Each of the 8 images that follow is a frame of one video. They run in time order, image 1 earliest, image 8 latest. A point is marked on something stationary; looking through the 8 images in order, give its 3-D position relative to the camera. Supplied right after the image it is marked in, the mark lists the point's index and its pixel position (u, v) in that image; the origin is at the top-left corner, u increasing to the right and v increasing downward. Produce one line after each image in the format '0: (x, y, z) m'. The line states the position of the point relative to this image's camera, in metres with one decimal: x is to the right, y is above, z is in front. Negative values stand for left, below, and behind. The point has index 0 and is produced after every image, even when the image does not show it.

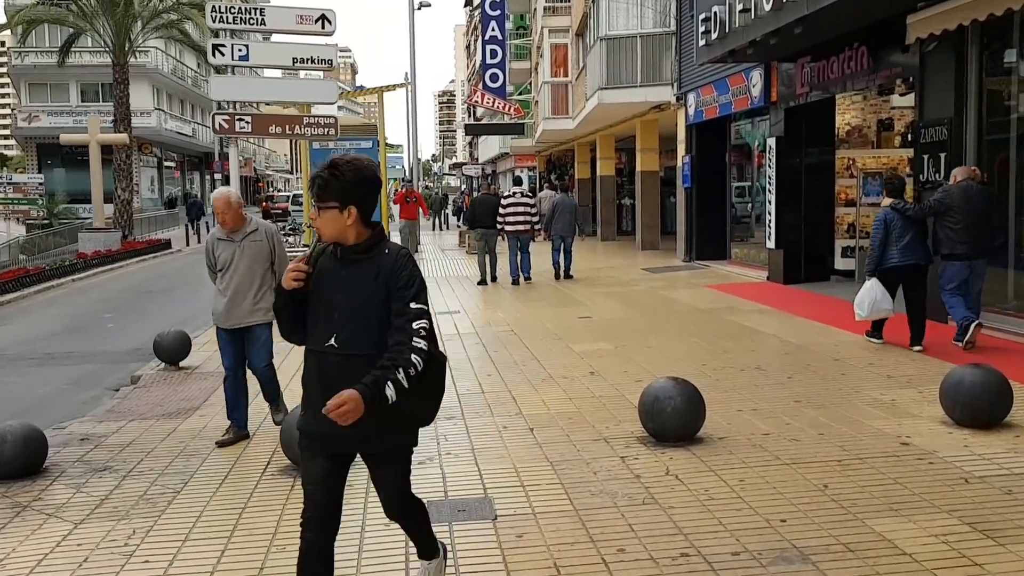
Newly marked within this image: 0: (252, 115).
0: (-3.3, +2.2, +11.6) m
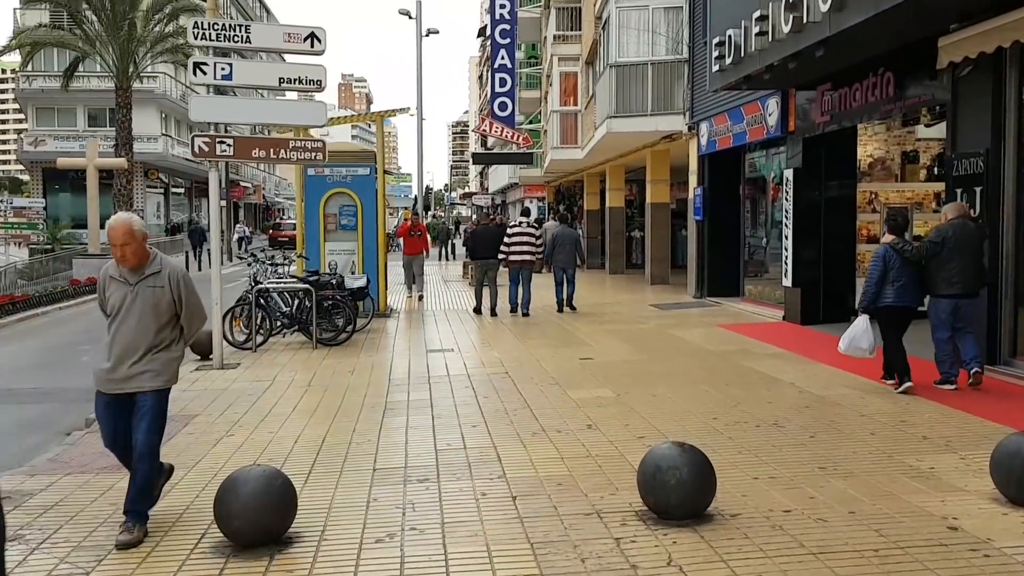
0: (-3.3, +1.8, +10.9) m
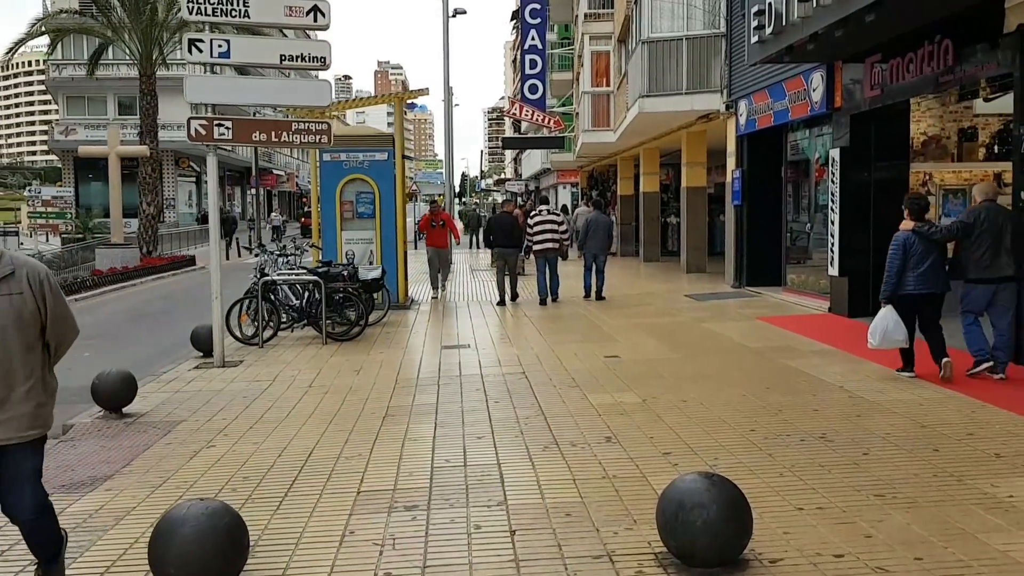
0: (-3.1, +1.8, +10.2) m
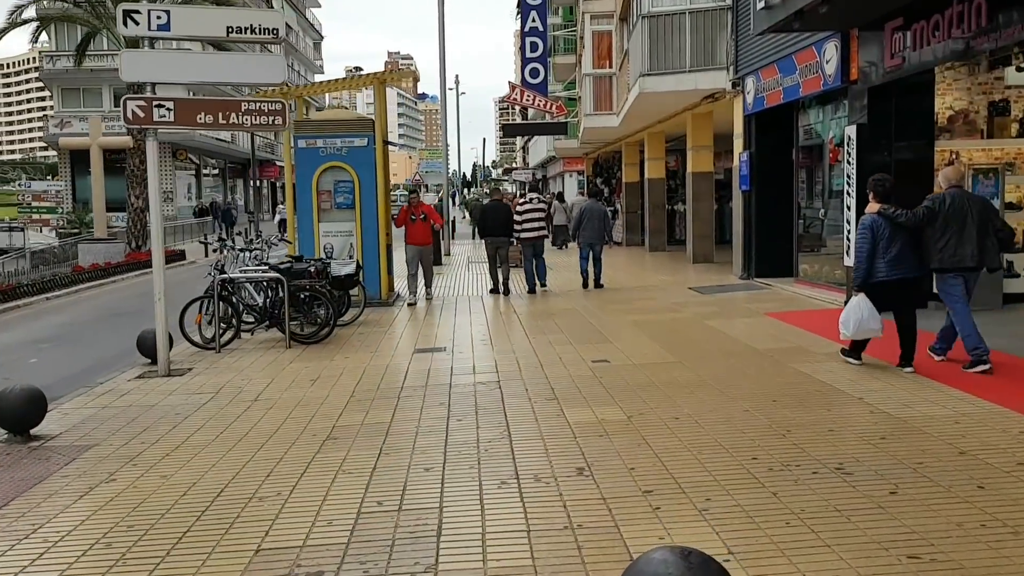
0: (-3.3, +1.8, +9.1) m
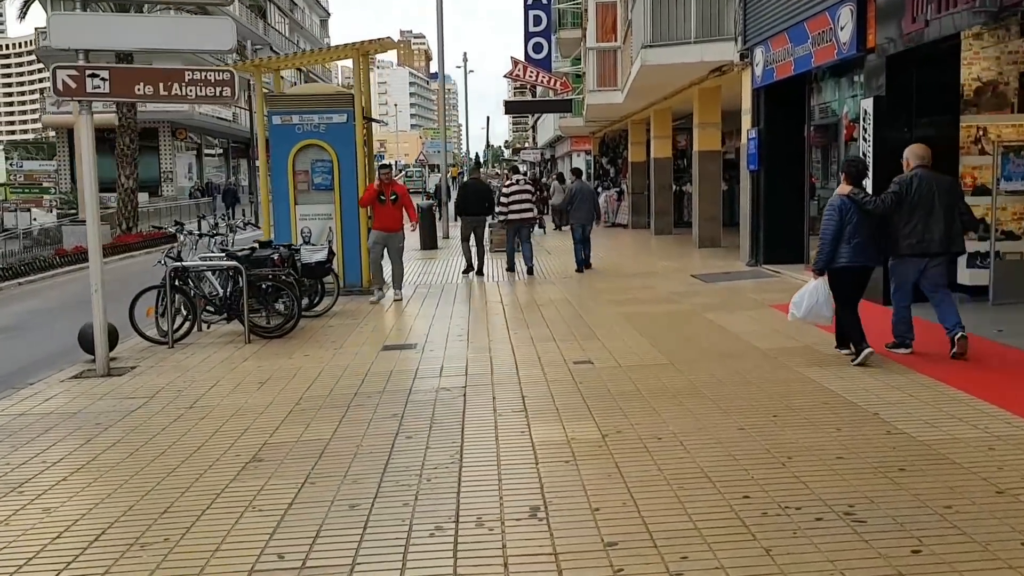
0: (-3.5, +1.9, +8.2) m
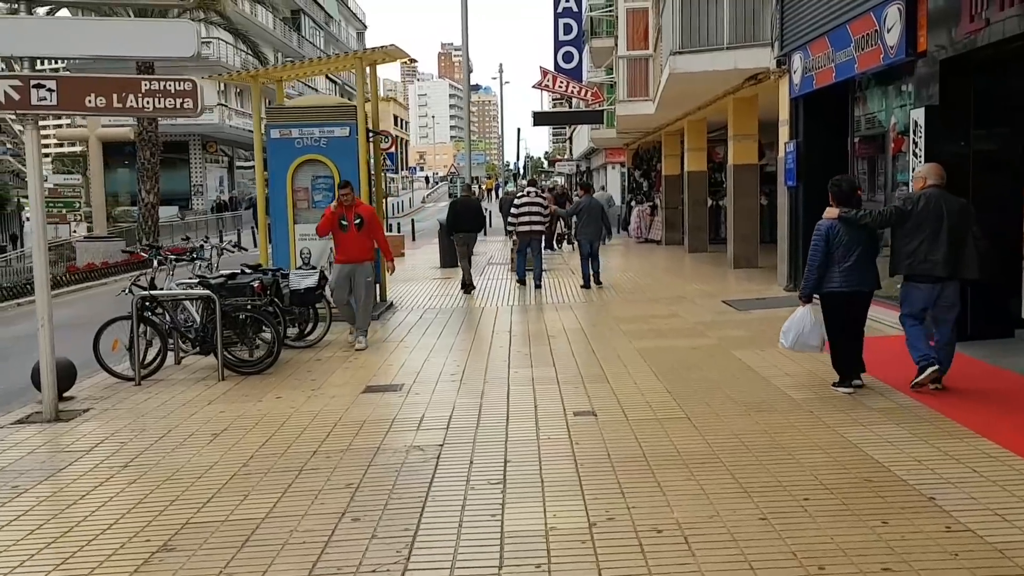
0: (-3.6, +1.6, +7.3) m
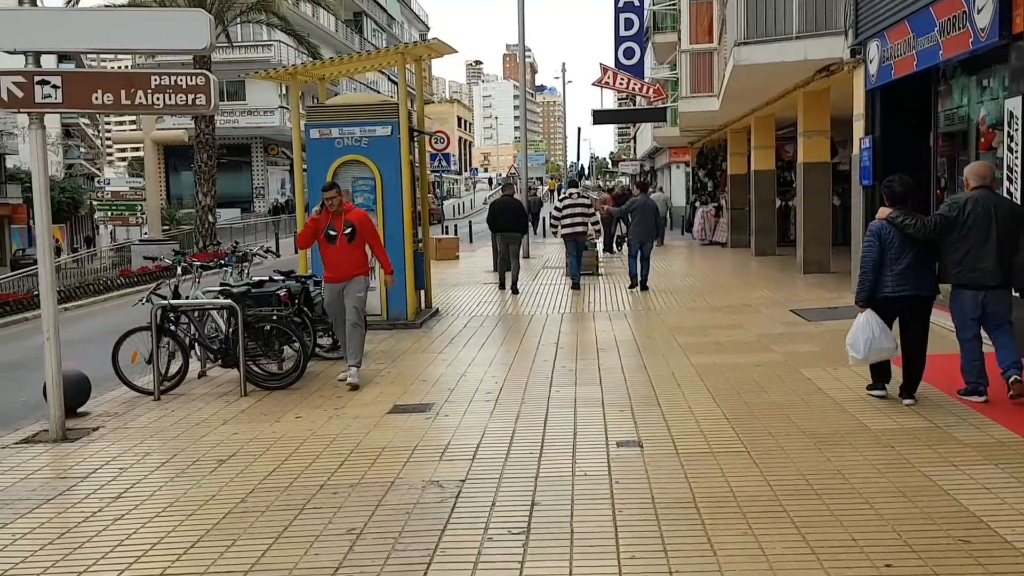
0: (-3.3, +1.6, +6.8) m
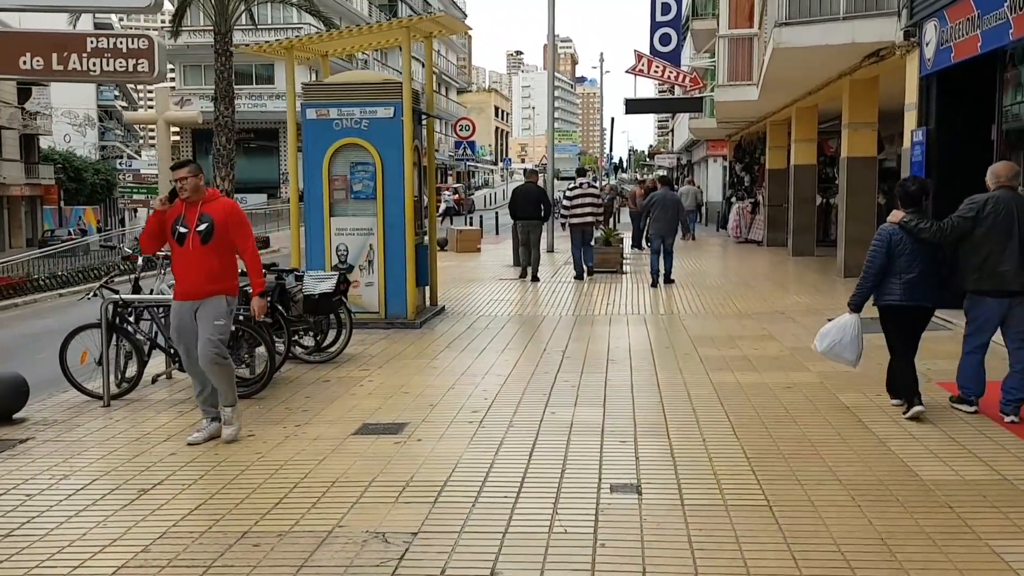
0: (-3.3, +1.6, +5.9) m
